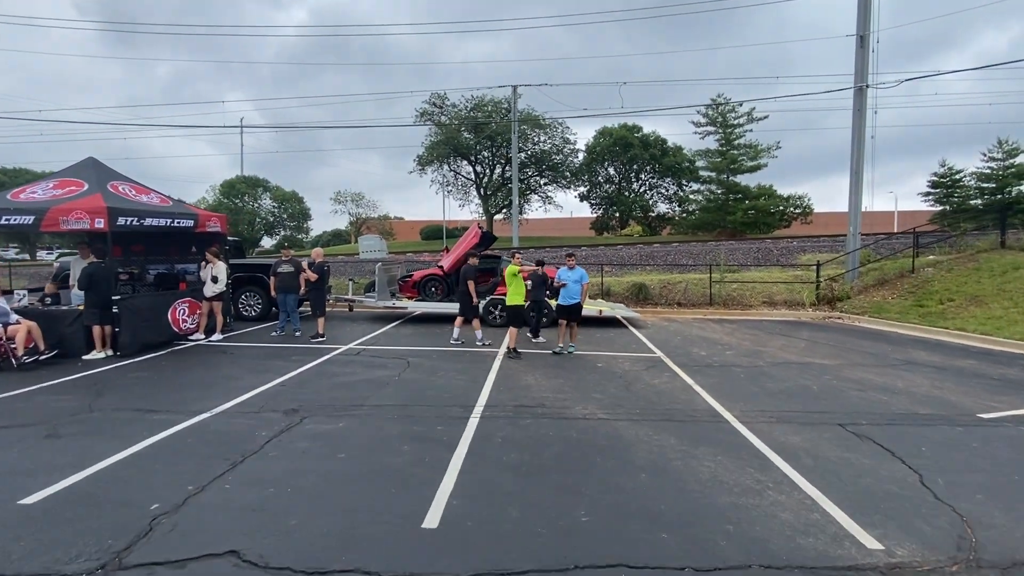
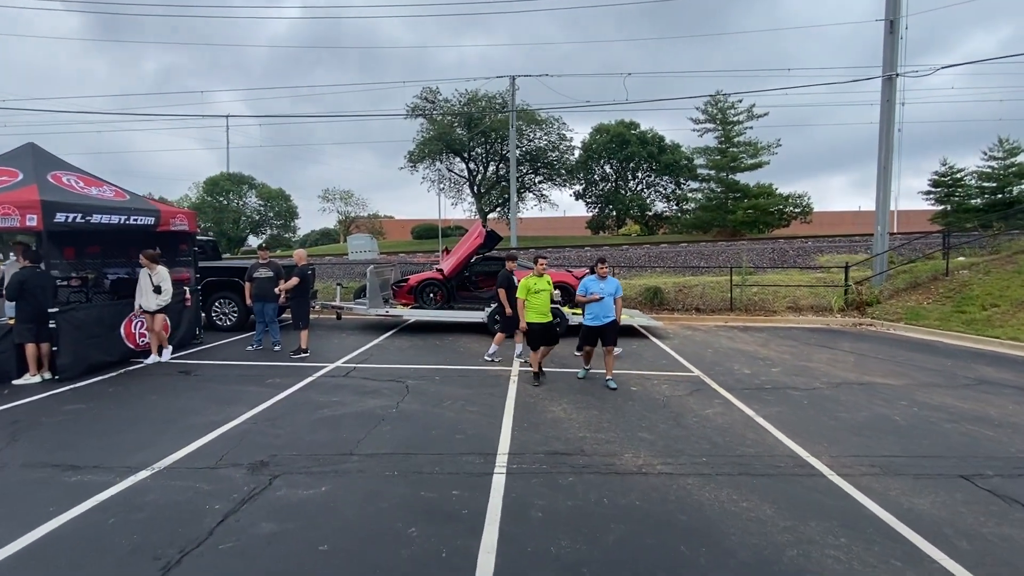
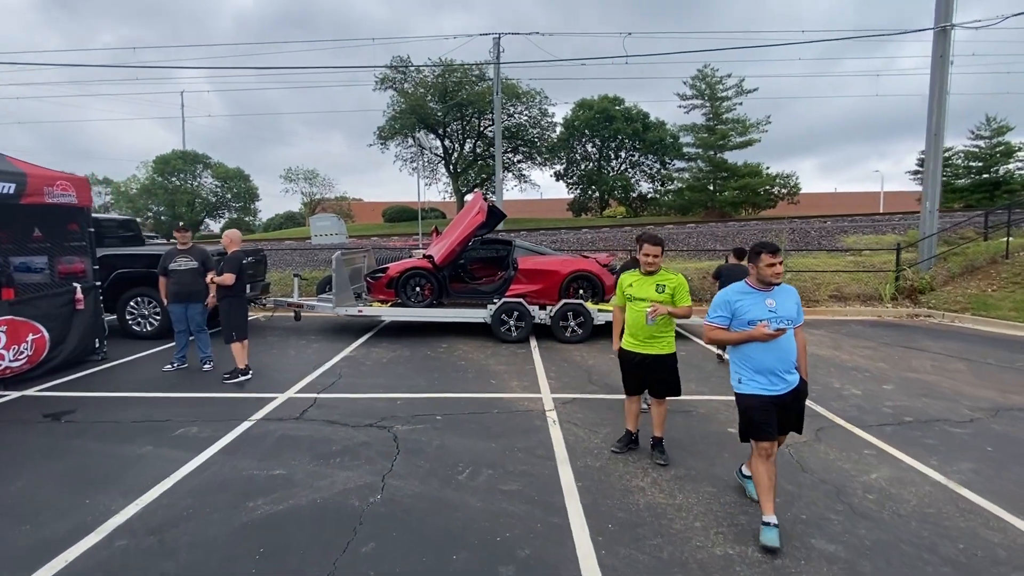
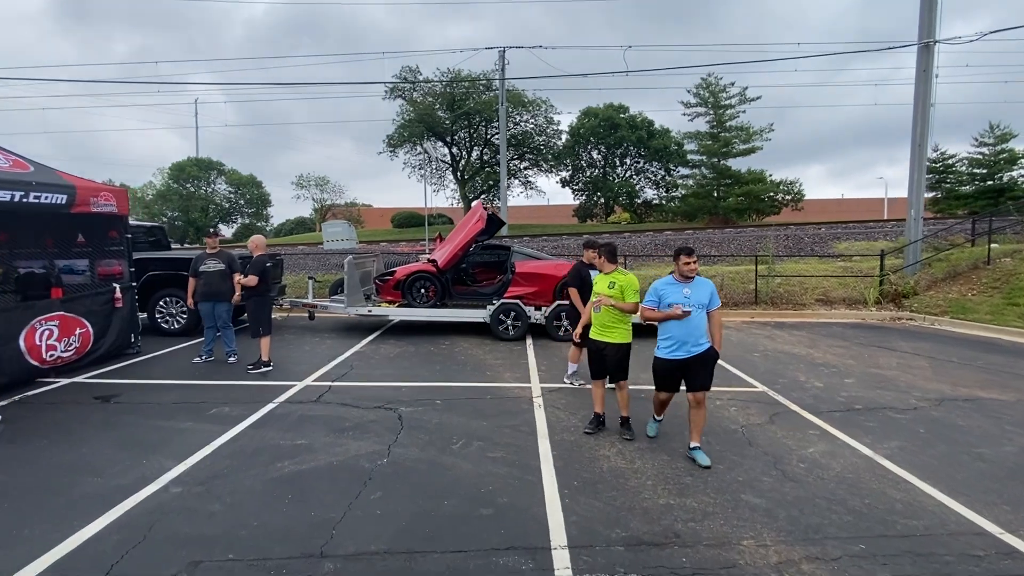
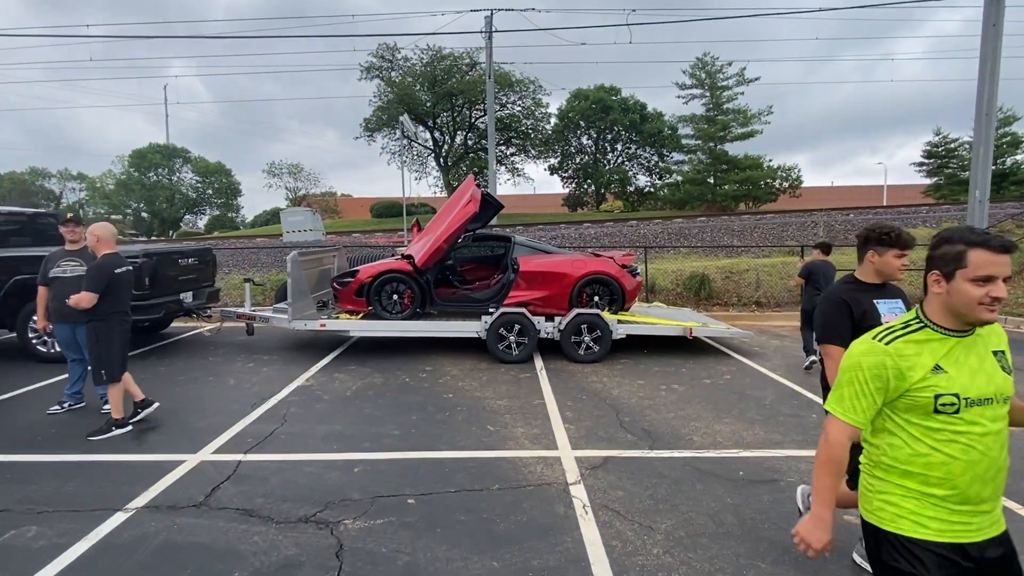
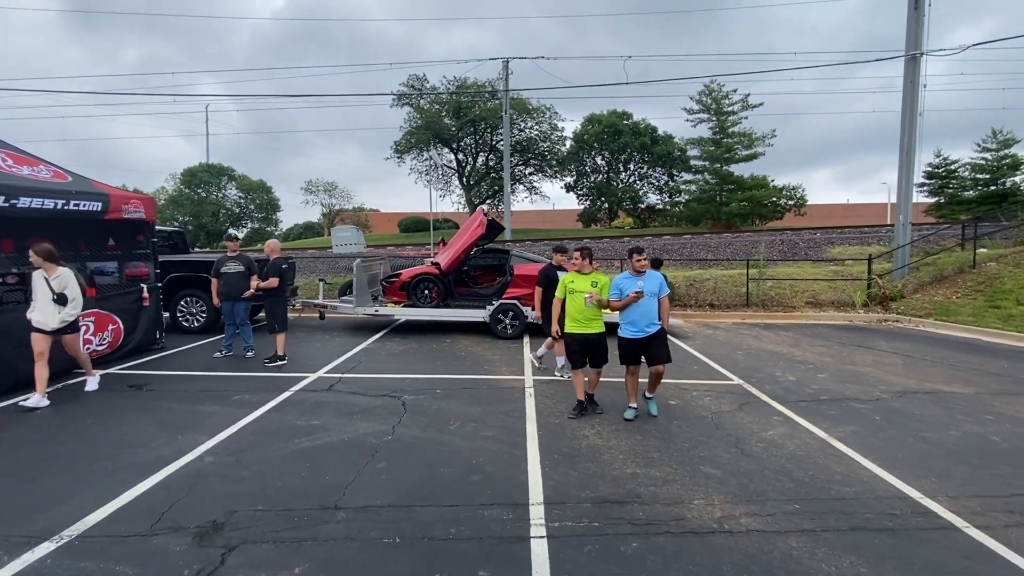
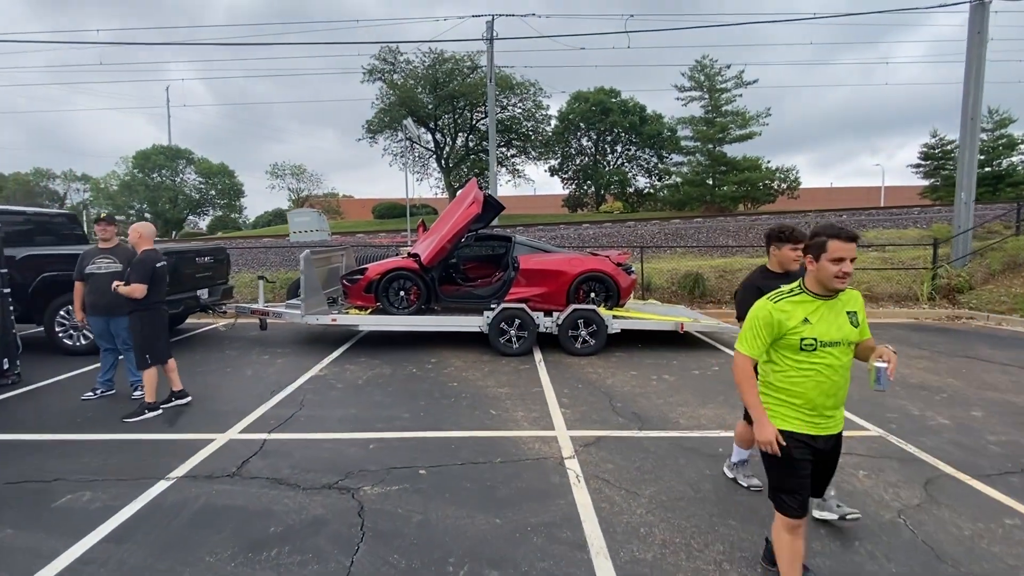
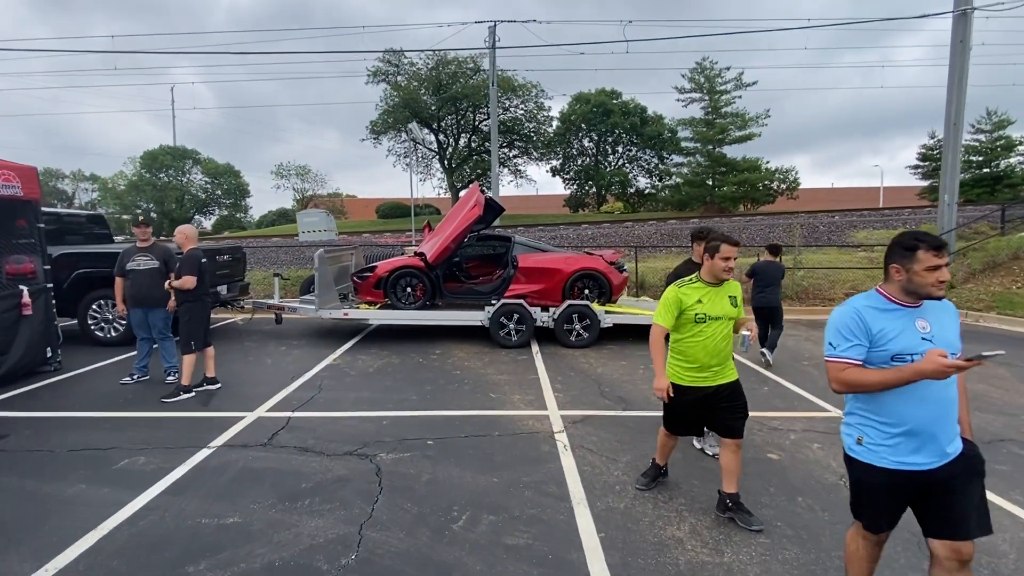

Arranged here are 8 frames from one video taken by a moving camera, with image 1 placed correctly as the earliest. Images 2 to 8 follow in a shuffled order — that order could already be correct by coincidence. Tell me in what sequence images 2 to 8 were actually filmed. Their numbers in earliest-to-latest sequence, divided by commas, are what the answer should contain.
2, 6, 4, 3, 8, 7, 5
